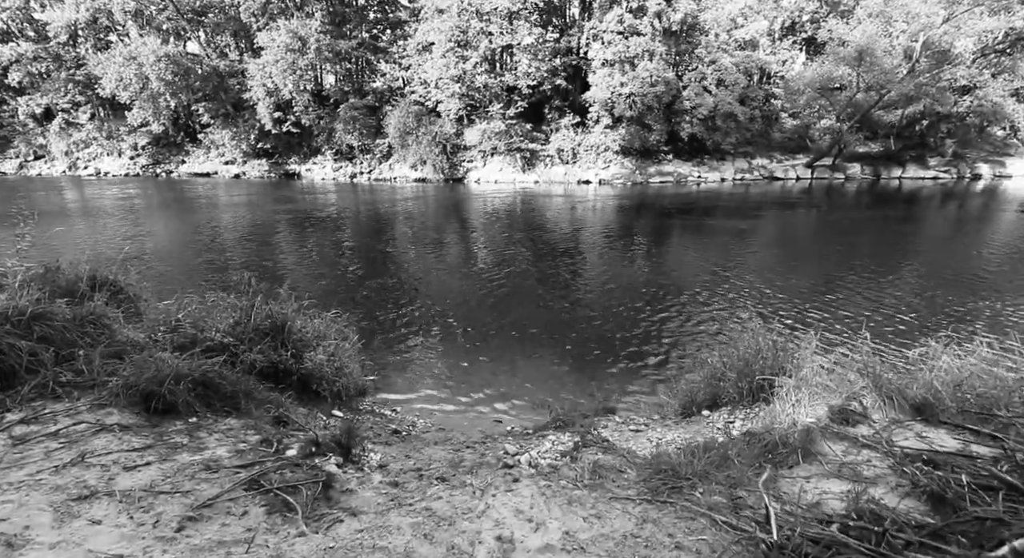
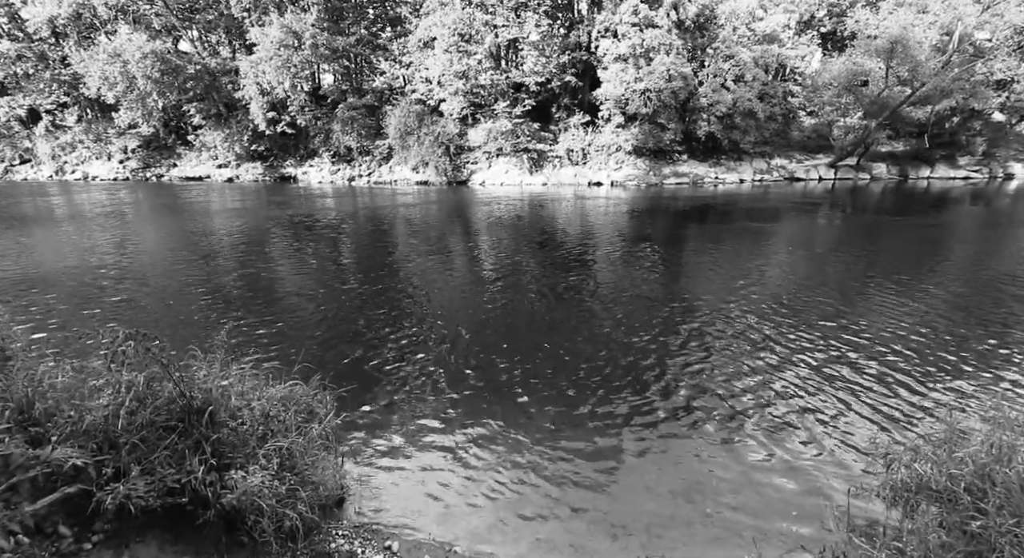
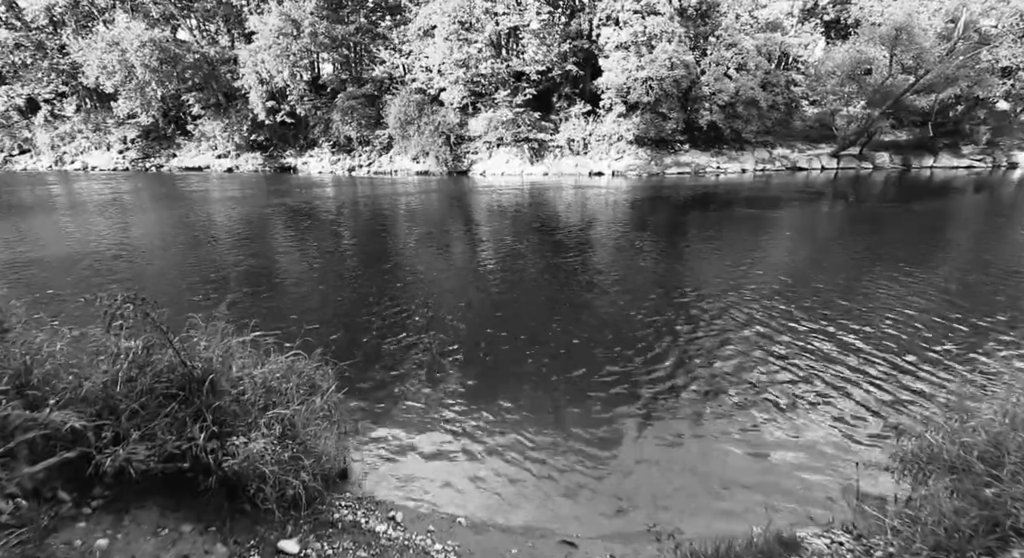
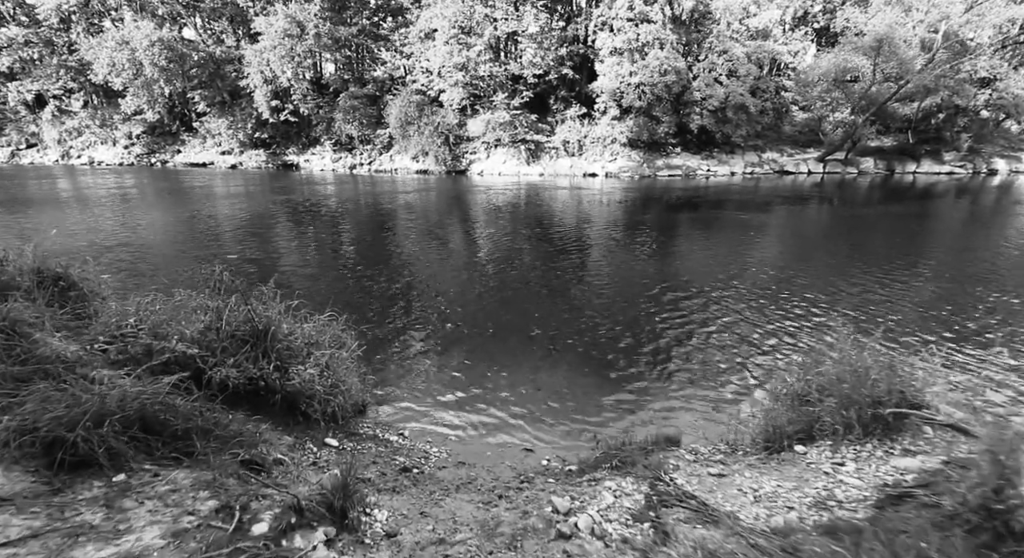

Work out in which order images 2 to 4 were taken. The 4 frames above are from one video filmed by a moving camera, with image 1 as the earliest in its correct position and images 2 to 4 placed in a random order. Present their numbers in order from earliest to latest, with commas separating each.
4, 3, 2
